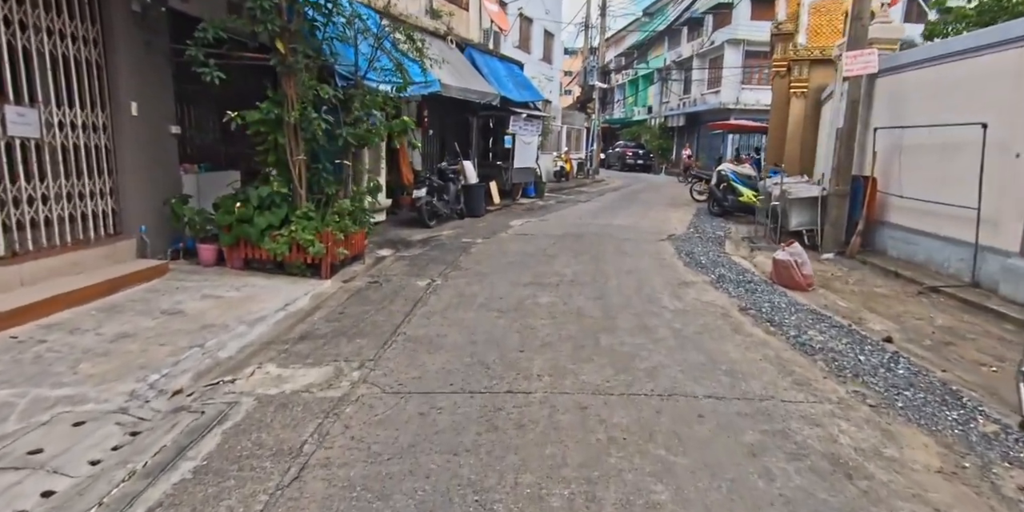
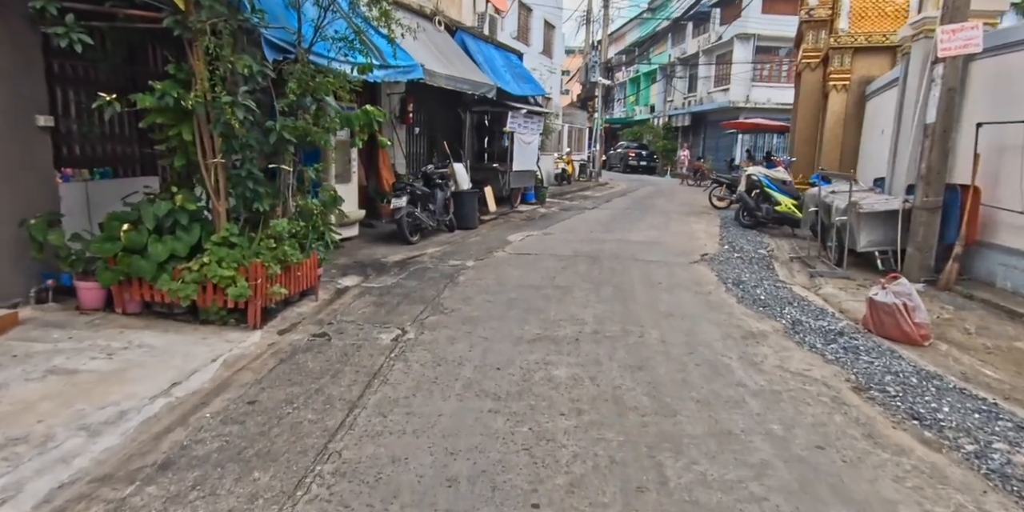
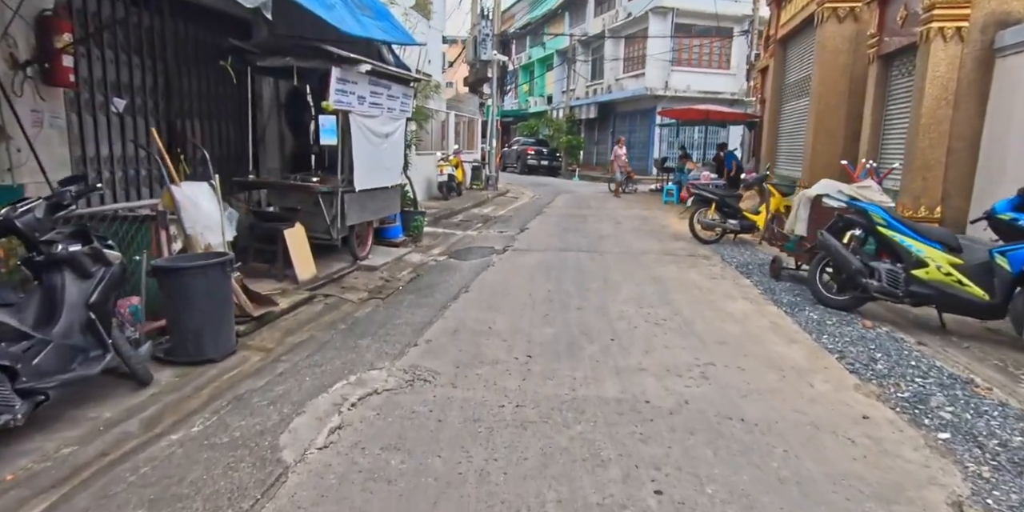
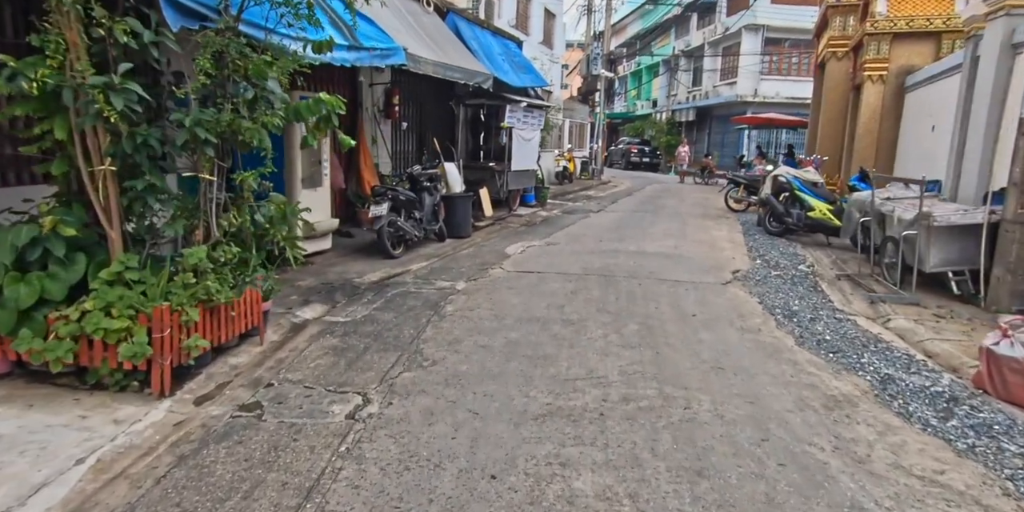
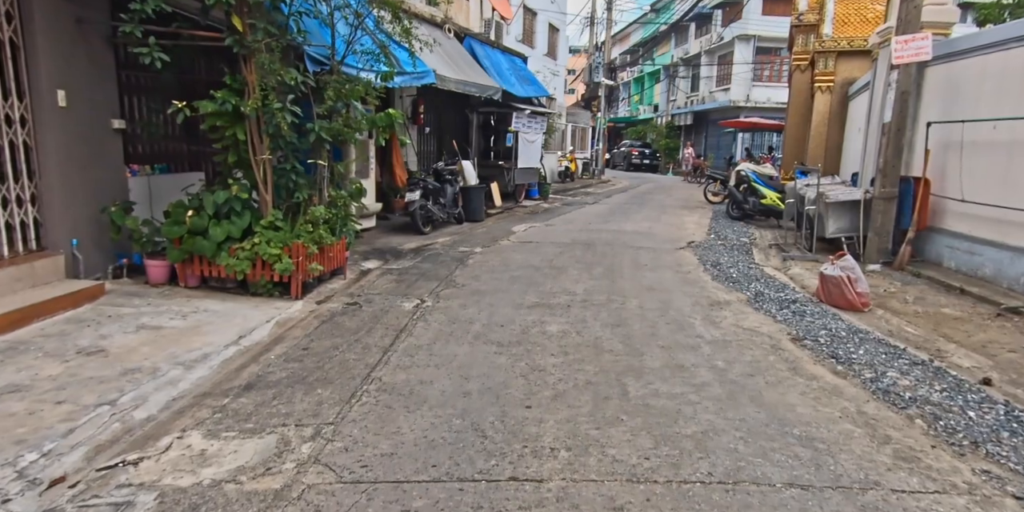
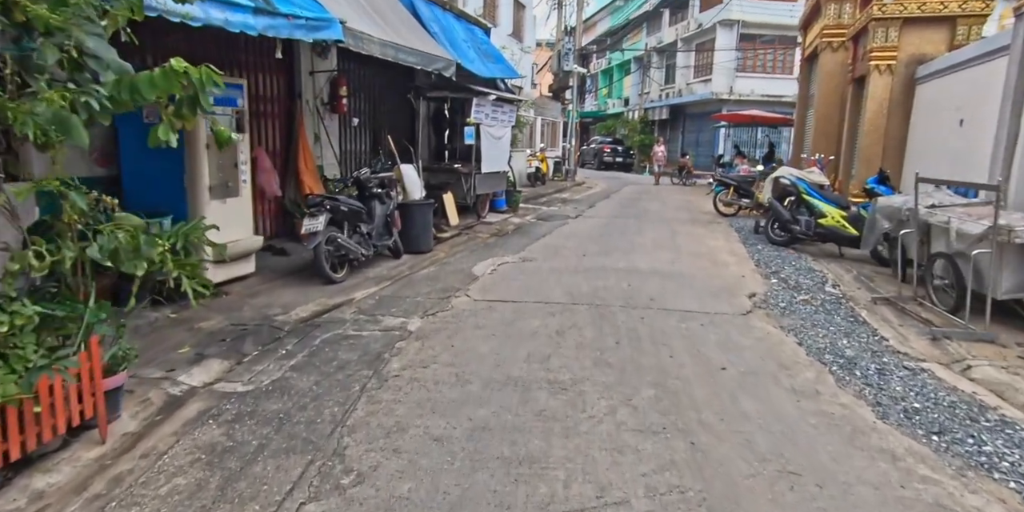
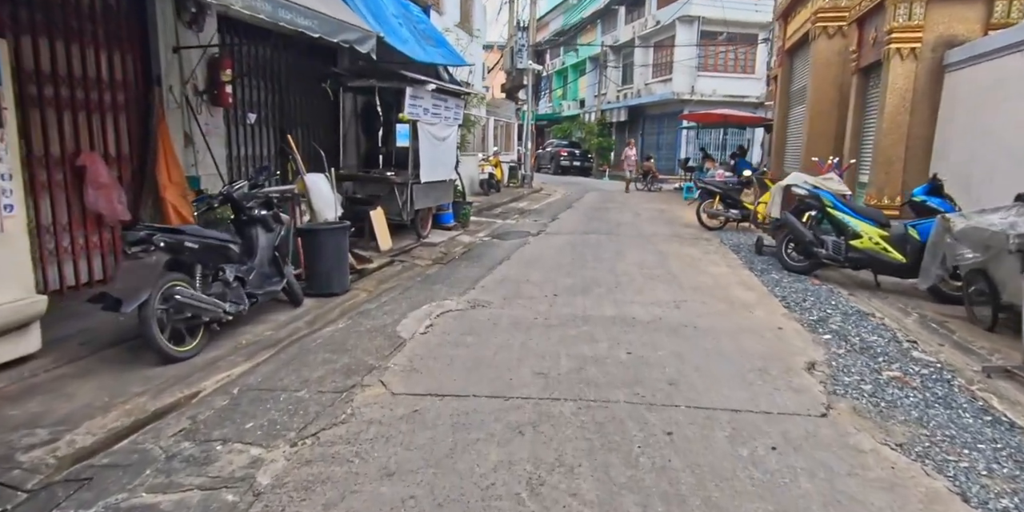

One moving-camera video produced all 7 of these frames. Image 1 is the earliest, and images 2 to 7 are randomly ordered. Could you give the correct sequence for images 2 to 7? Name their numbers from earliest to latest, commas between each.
5, 2, 4, 6, 7, 3
